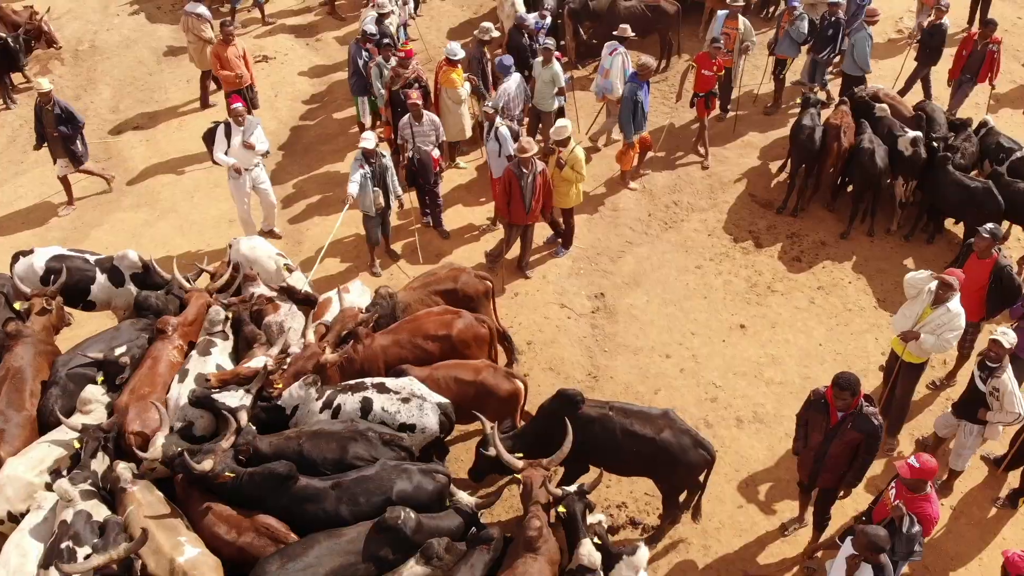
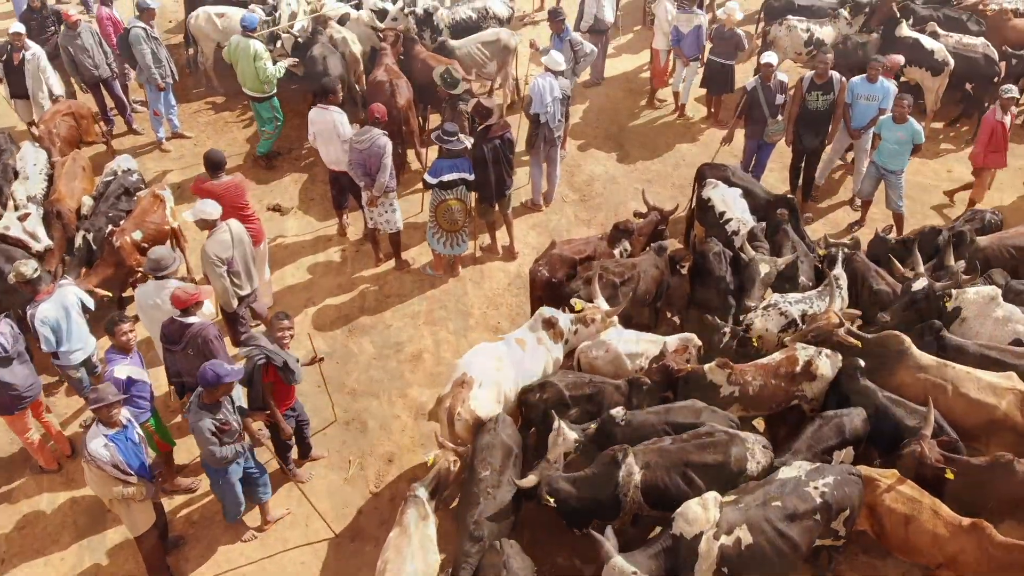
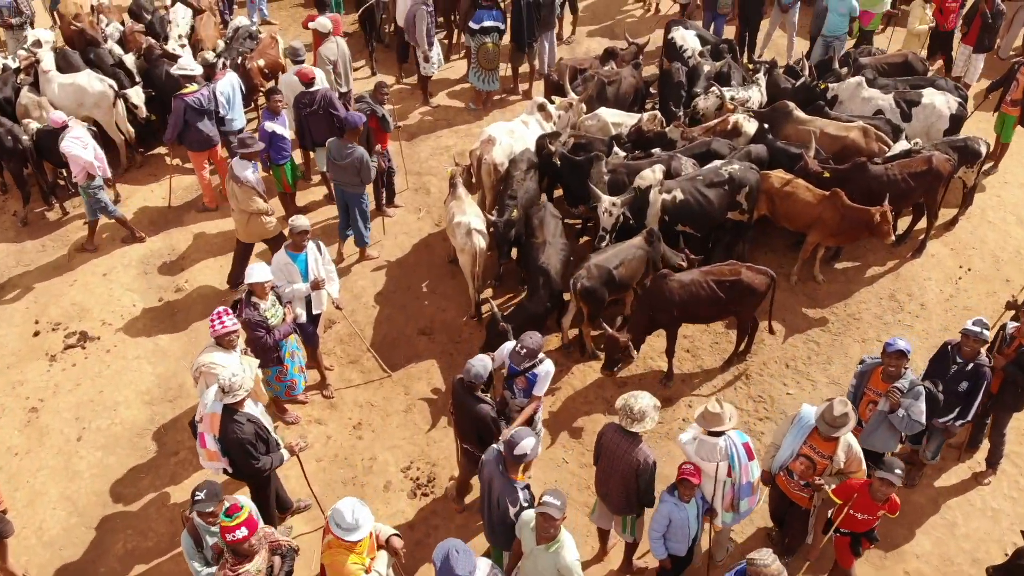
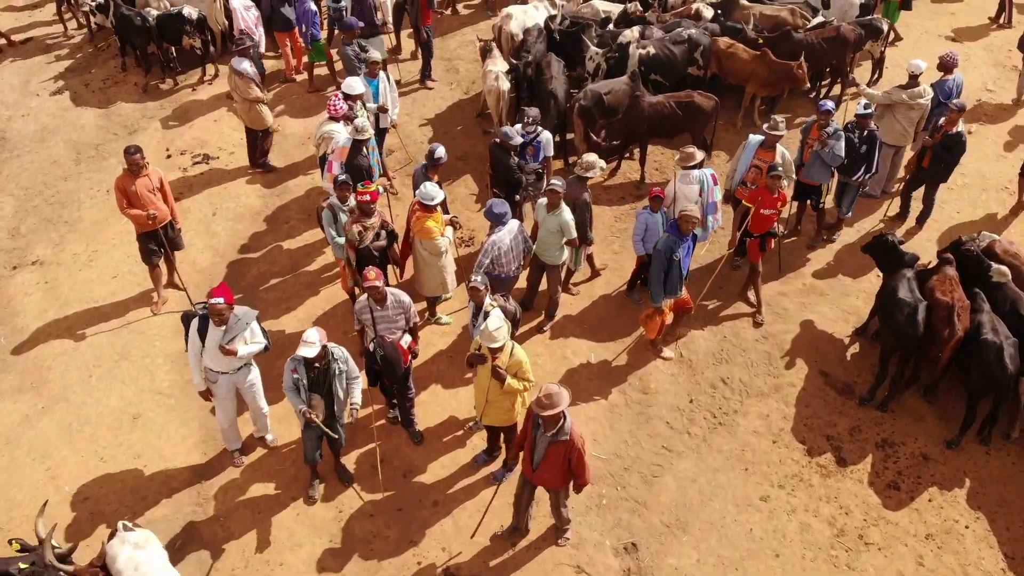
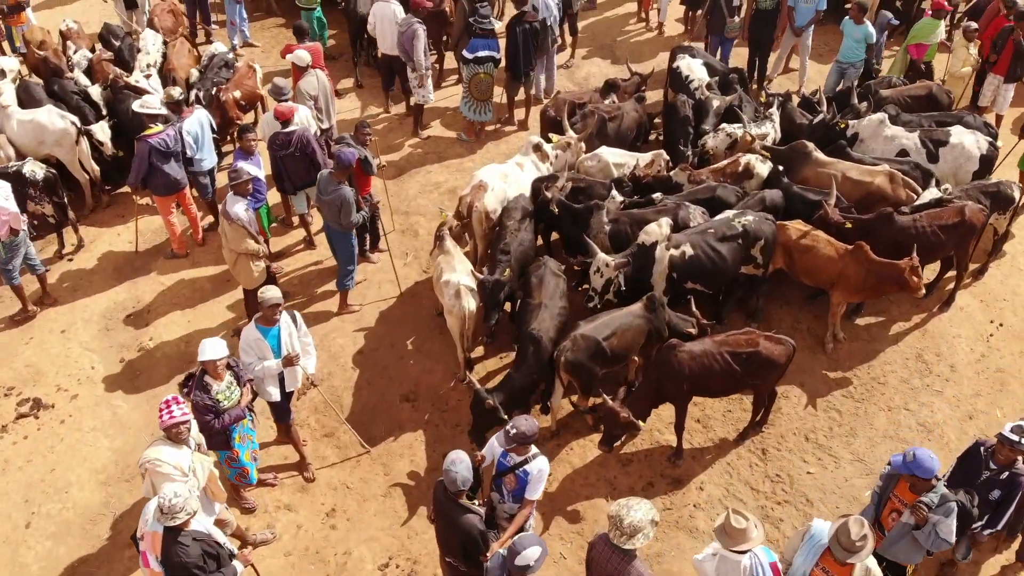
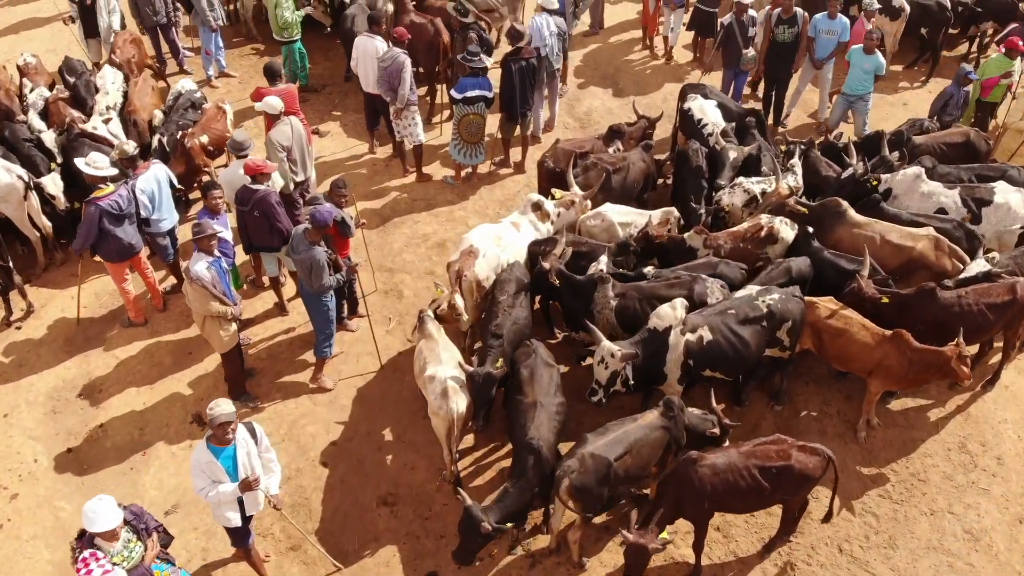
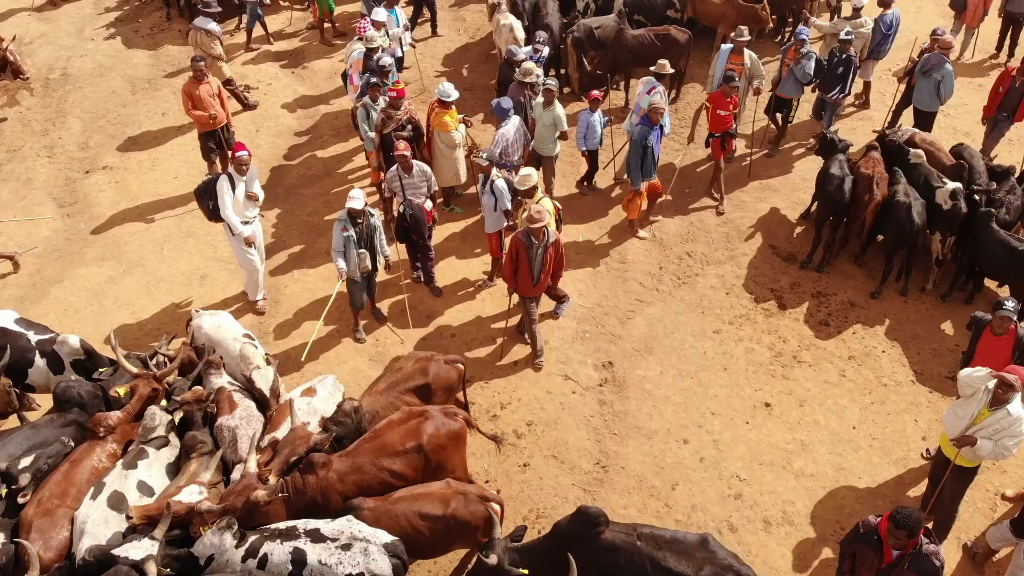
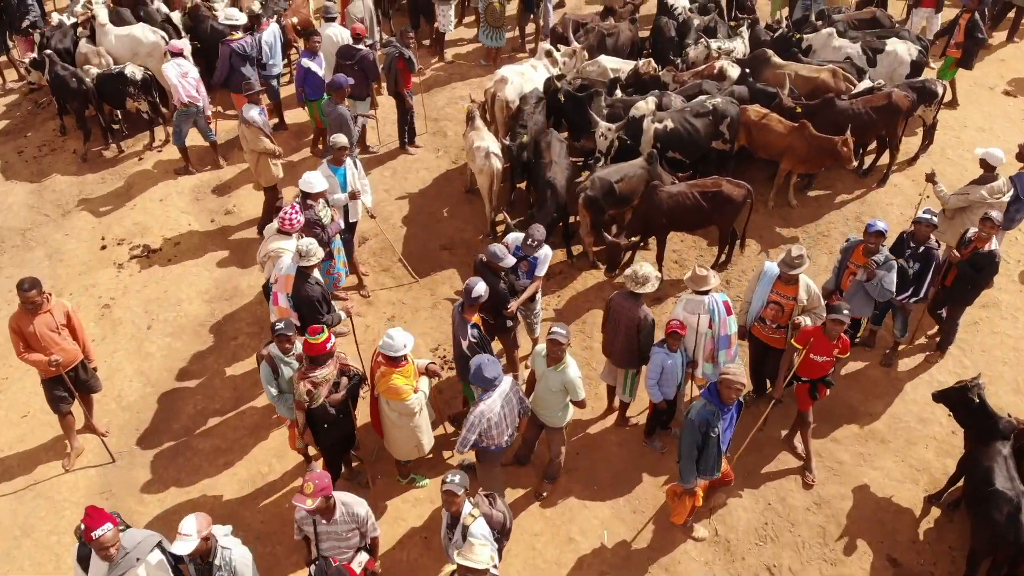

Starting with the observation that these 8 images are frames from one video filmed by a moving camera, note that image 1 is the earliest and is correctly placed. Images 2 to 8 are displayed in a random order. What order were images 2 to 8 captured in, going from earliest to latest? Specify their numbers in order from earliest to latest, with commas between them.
7, 4, 8, 3, 5, 6, 2
